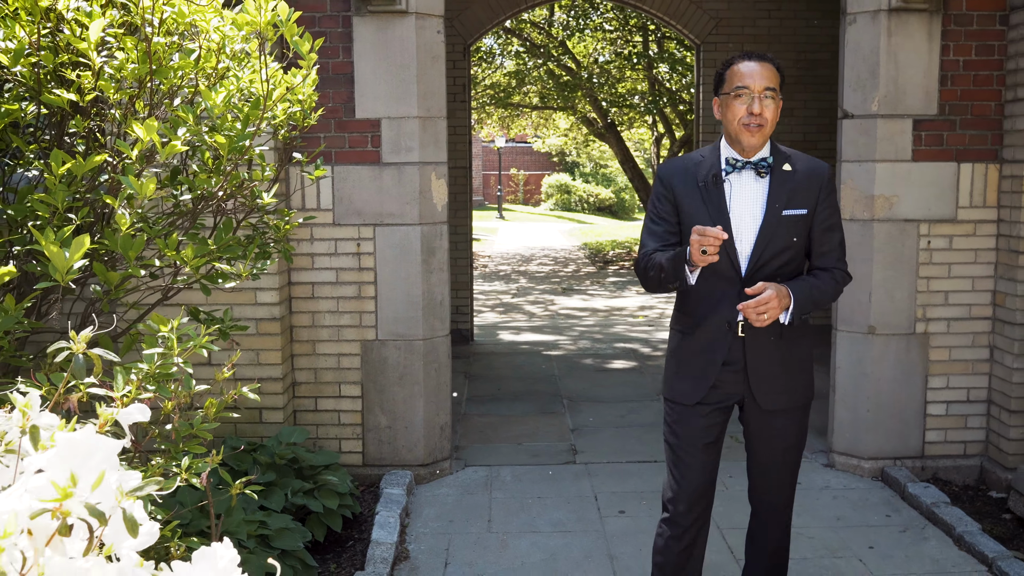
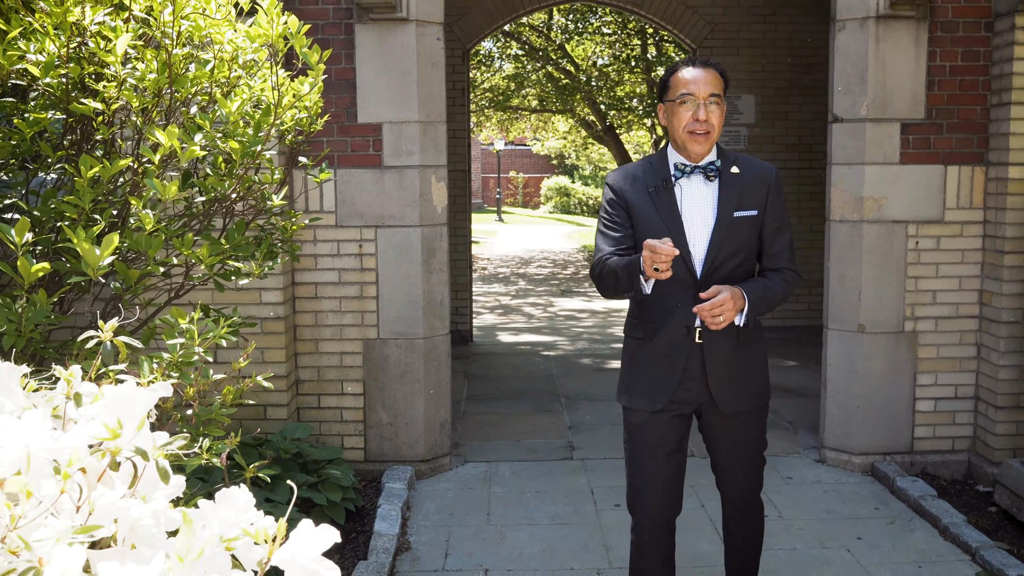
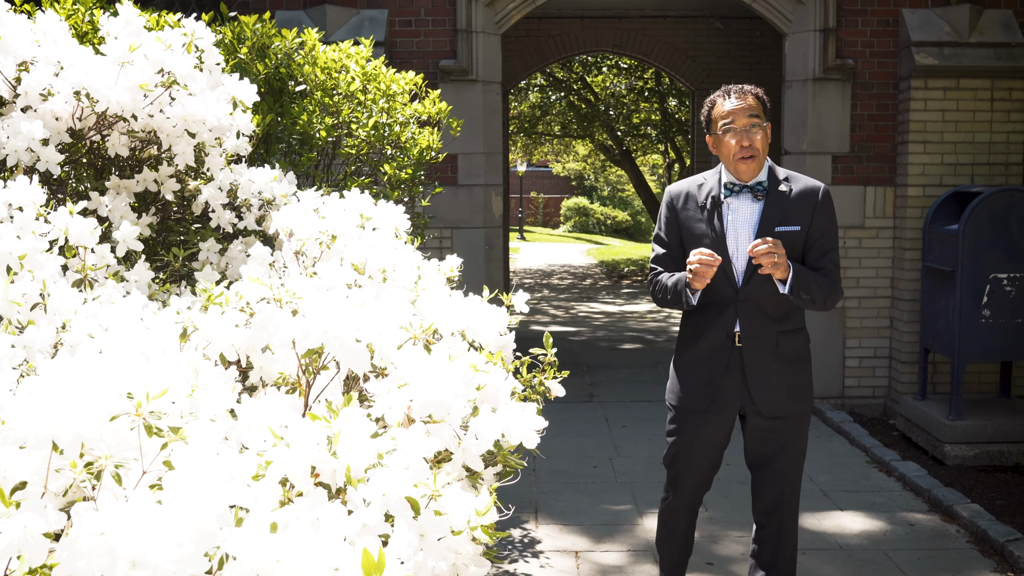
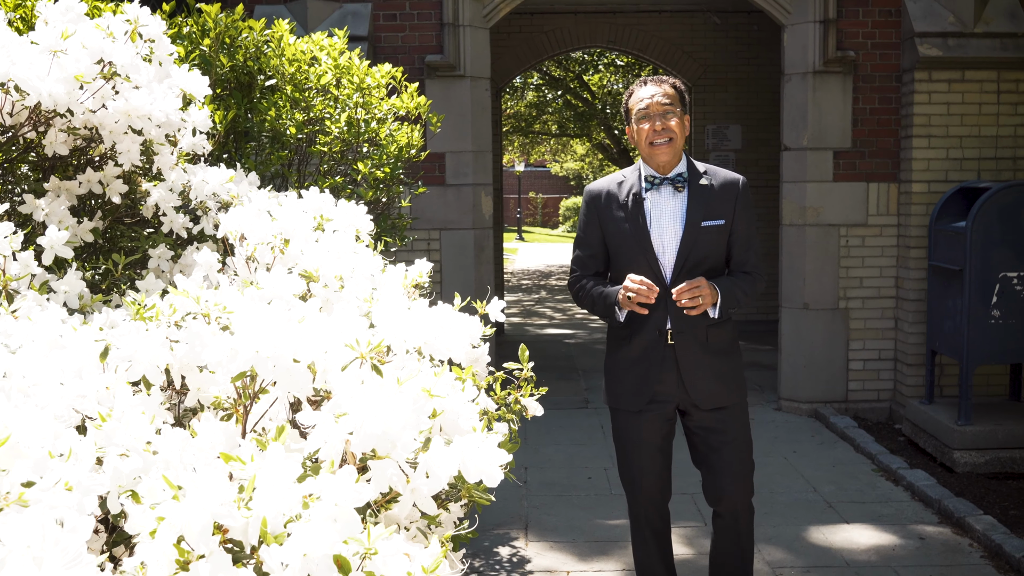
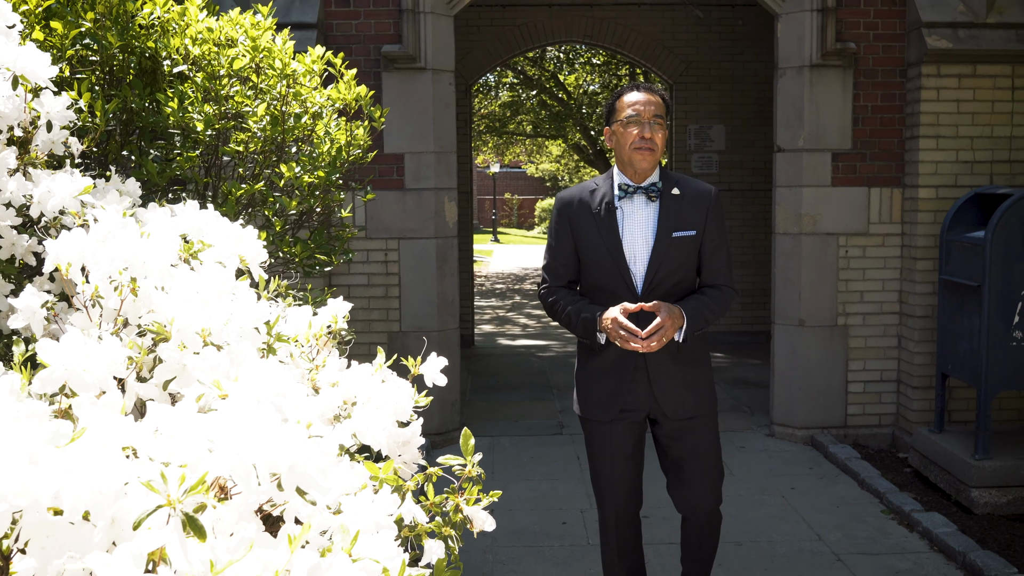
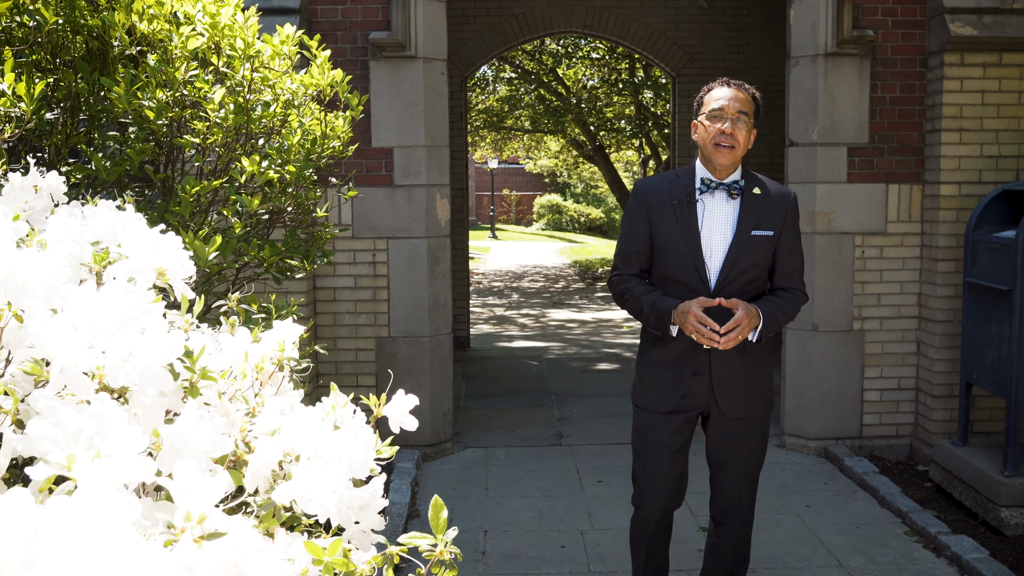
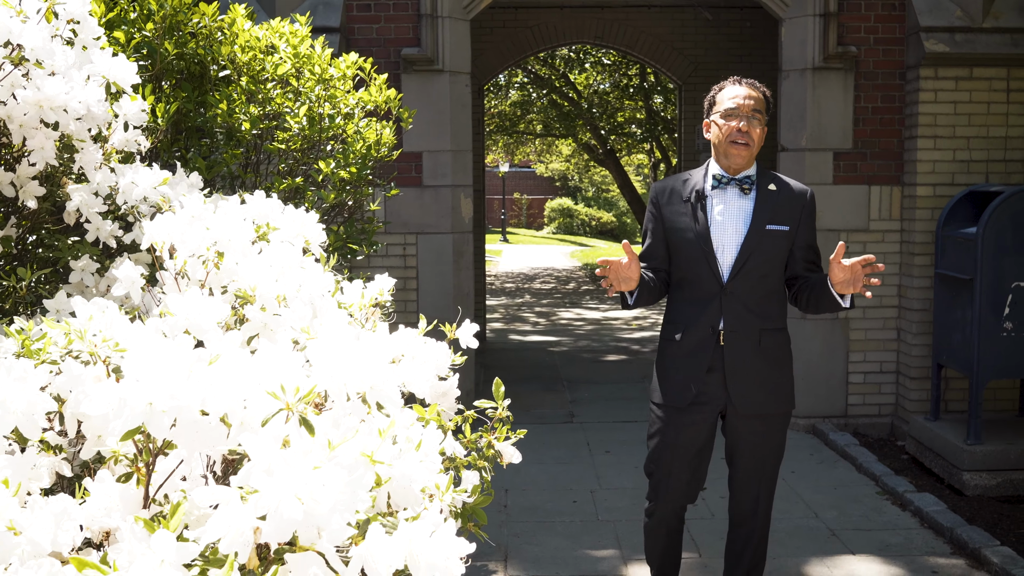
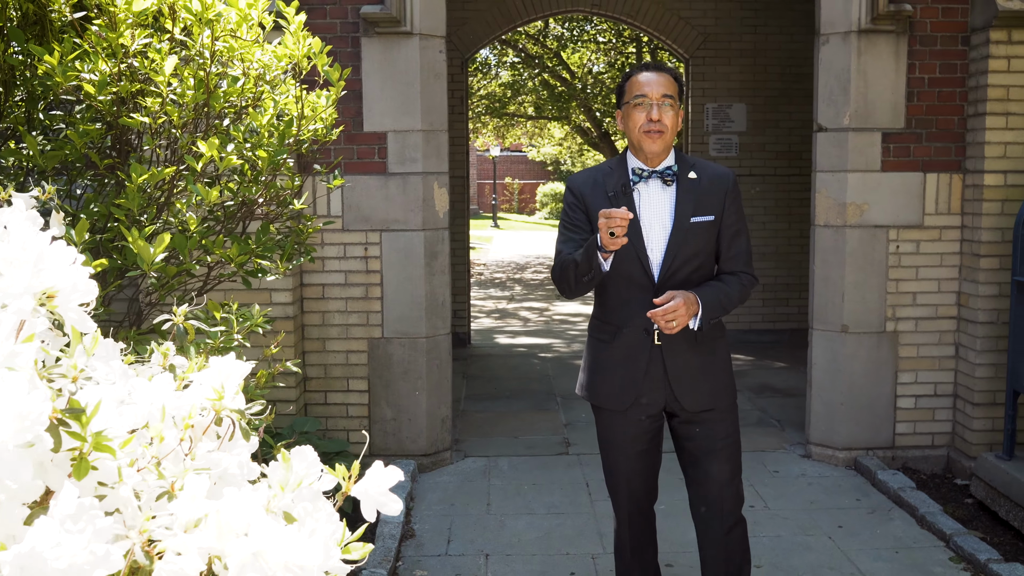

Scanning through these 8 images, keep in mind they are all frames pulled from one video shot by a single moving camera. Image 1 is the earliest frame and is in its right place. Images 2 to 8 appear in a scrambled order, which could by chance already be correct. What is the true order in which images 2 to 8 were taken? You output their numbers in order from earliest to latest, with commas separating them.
2, 8, 6, 5, 7, 4, 3
